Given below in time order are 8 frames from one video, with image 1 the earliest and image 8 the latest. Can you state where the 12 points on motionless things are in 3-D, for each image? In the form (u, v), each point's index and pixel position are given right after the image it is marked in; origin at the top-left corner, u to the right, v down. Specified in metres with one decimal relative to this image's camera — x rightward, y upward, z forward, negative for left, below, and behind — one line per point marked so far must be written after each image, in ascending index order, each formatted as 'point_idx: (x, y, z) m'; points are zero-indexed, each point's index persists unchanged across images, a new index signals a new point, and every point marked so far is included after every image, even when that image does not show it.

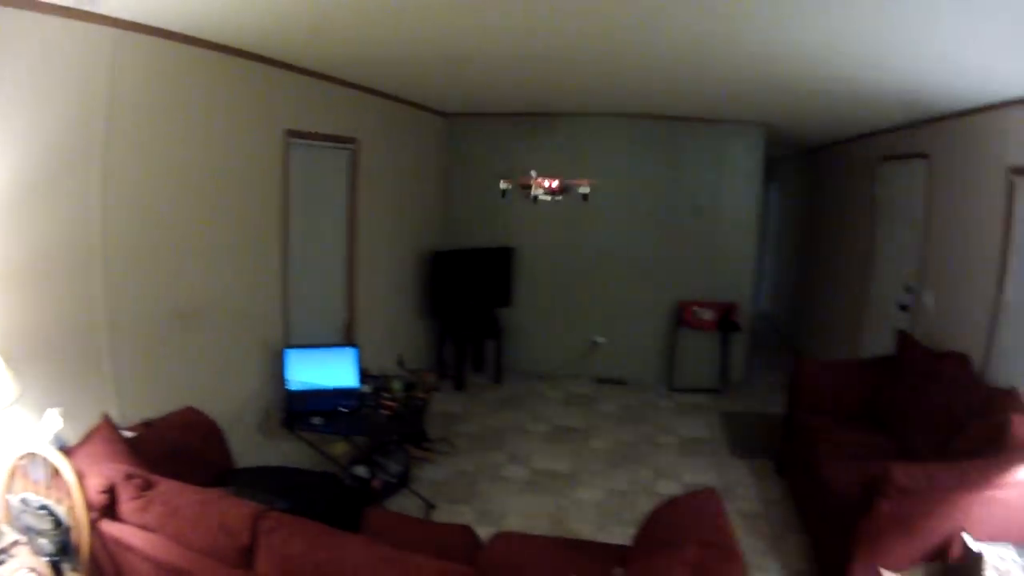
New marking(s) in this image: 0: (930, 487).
0: (+1.2, -0.6, +2.2) m
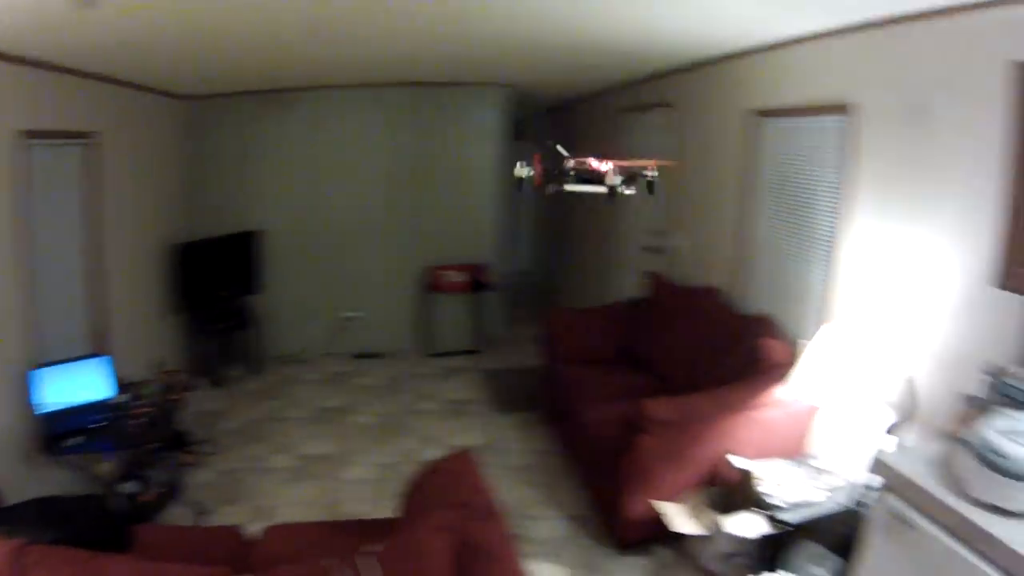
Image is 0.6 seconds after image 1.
0: (+0.4, -0.4, +2.2) m
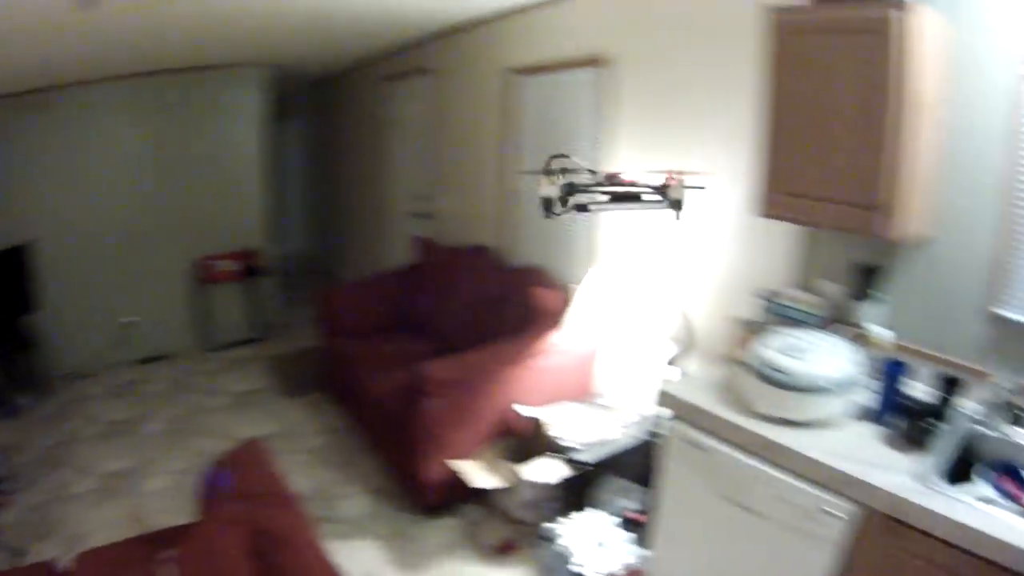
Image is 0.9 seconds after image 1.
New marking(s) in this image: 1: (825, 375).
0: (-0.2, -0.3, +2.2) m
1: (+0.8, -0.2, +1.9) m
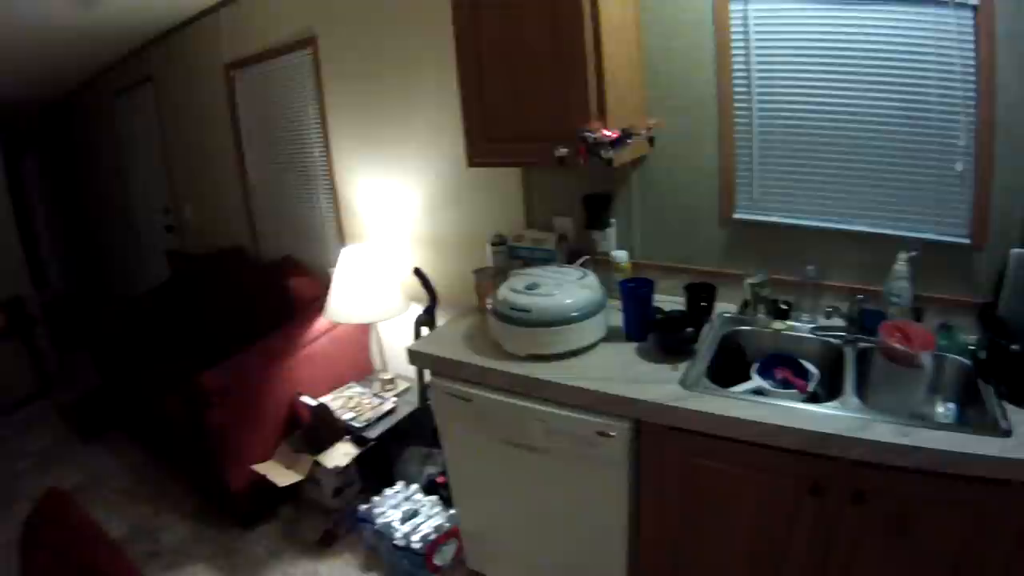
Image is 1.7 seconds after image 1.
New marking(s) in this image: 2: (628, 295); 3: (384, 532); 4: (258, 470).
0: (-0.8, -0.3, +2.2) m
1: (+0.2, -0.1, +2.1) m
2: (+0.4, 0.0, +2.2) m
3: (-0.4, -0.7, +2.3) m
4: (-0.8, -0.6, +2.3) m
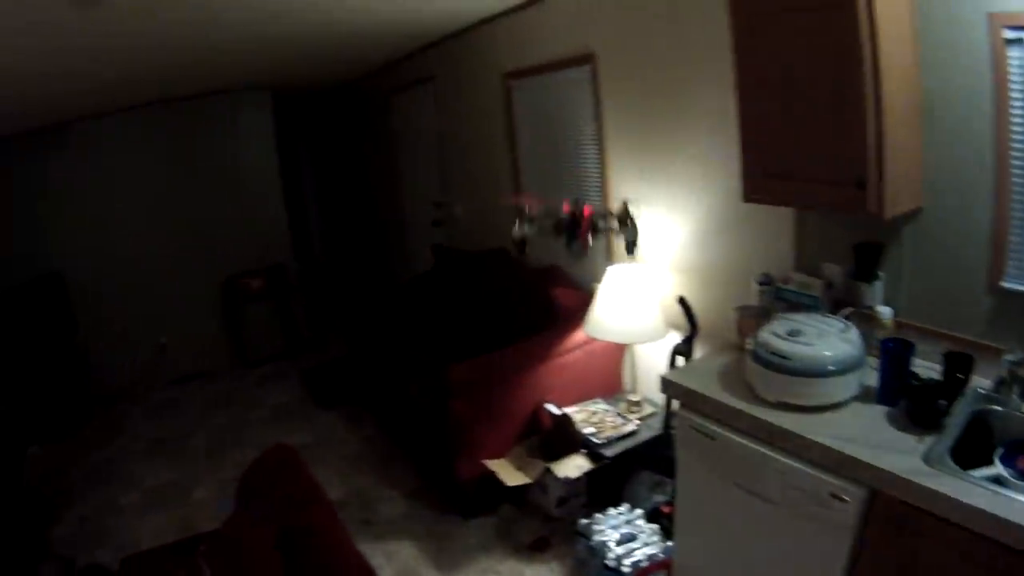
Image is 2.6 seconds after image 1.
0: (-0.1, -0.3, +2.3) m
1: (+0.9, -0.2, +2.0) m
2: (+1.1, -0.2, +2.1) m
3: (+0.2, -0.8, +2.3) m
4: (-0.1, -0.5, +2.3) m
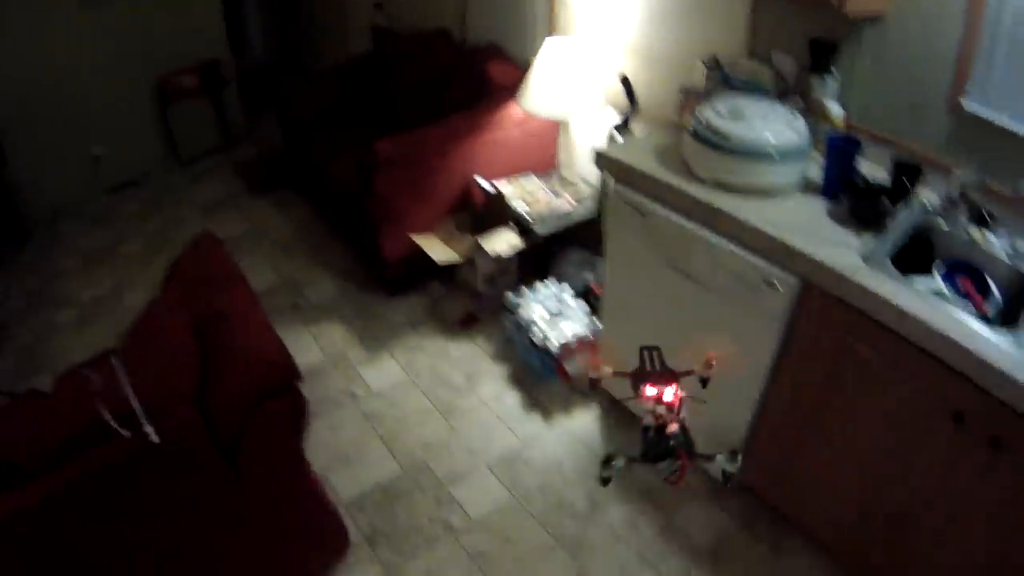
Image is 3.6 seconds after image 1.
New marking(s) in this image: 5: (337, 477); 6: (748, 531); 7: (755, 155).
0: (-0.3, +0.4, +2.2) m
1: (+0.7, +0.4, +1.9) m
2: (+0.9, +0.4, +2.1) m
3: (0.0, -0.1, +2.3) m
4: (-0.3, +0.1, +2.3) m
5: (-0.5, -0.6, +2.2) m
6: (+0.7, -0.7, +2.2) m
7: (+0.7, +0.4, +1.9) m
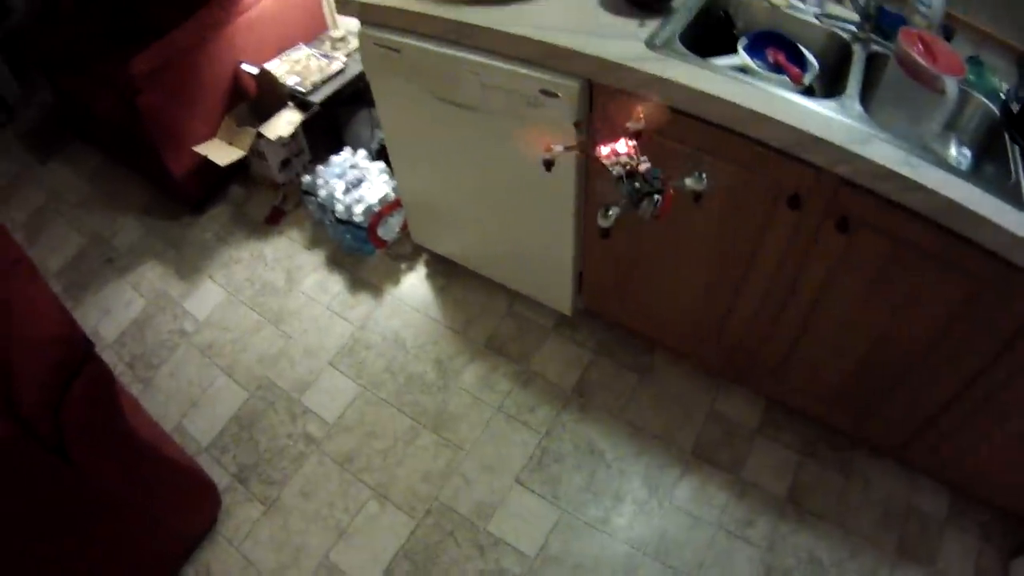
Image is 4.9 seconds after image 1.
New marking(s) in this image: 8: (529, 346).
0: (-1.0, +0.7, +2.1) m
1: (0.0, +0.9, +1.8) m
2: (+0.2, +1.0, +1.9) m
3: (-0.5, +0.2, +2.1) m
4: (-0.9, +0.4, +2.2) m
5: (-1.0, -0.4, +2.1) m
6: (+0.3, -0.2, +2.1) m
7: (0.0, +0.9, +1.8) m
8: (+0.1, -0.2, +2.1) m
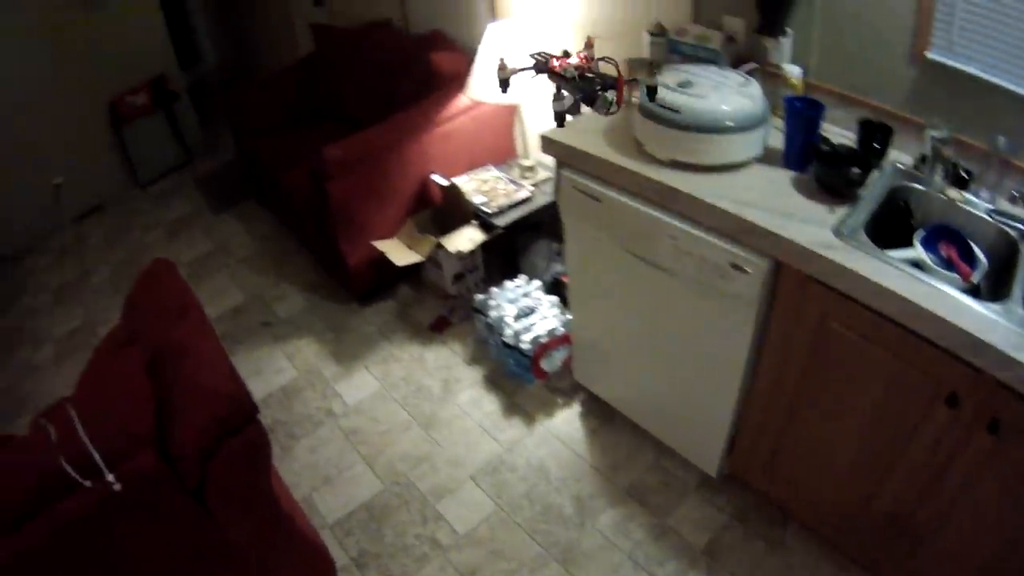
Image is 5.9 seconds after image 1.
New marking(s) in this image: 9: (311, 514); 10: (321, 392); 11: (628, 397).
0: (-0.4, +0.4, +2.2) m
1: (+0.6, +0.5, +1.9) m
2: (+0.8, +0.5, +2.0) m
3: (-0.1, -0.1, +2.2) m
4: (-0.4, +0.1, +2.3) m
5: (-0.6, -0.6, +2.2) m
6: (+0.7, -0.7, +2.1) m
7: (+0.5, +0.4, +1.9) m
8: (+0.5, -0.6, +2.2) m
9: (-0.6, -0.7, +2.1) m
10: (-0.6, -0.3, +2.3) m
11: (+0.4, -0.3, +2.2) m
